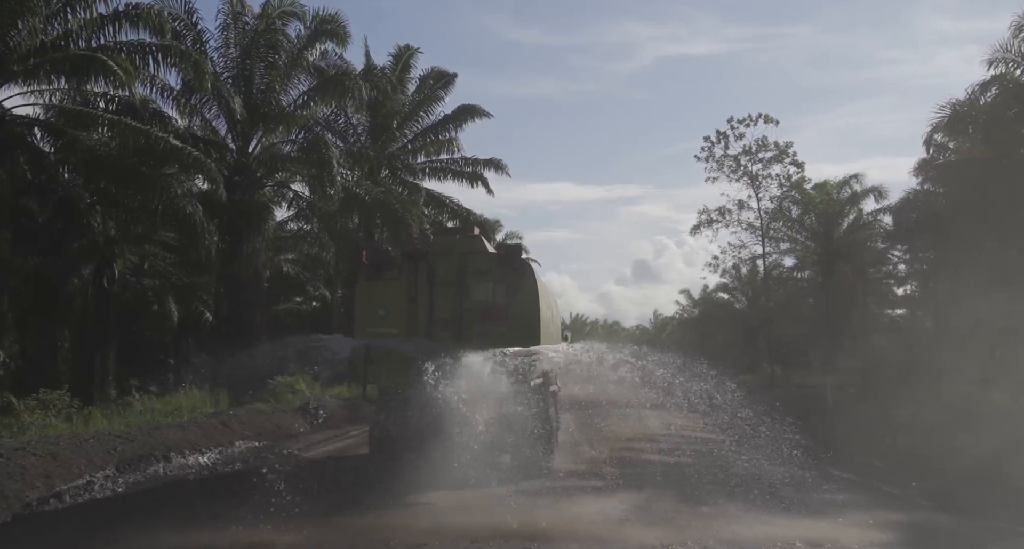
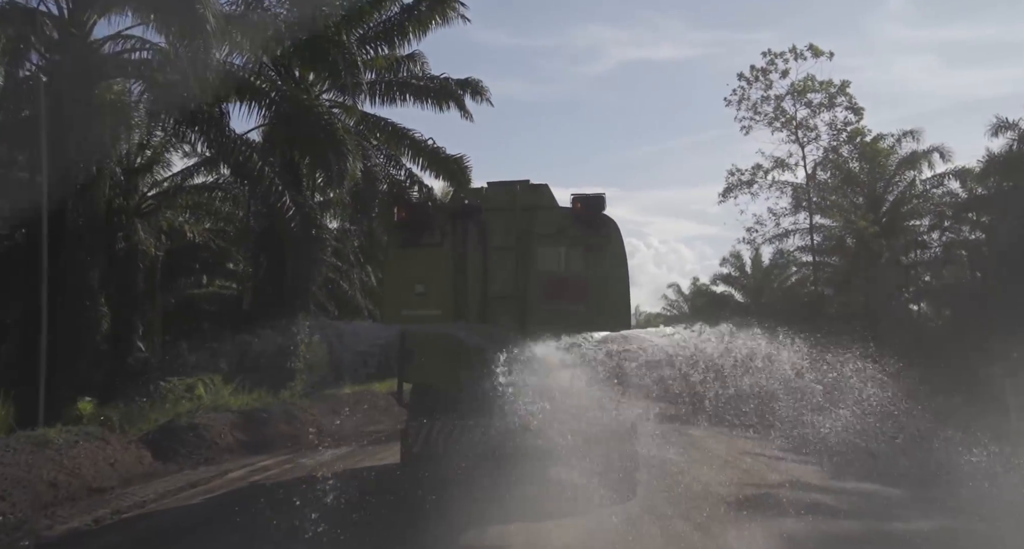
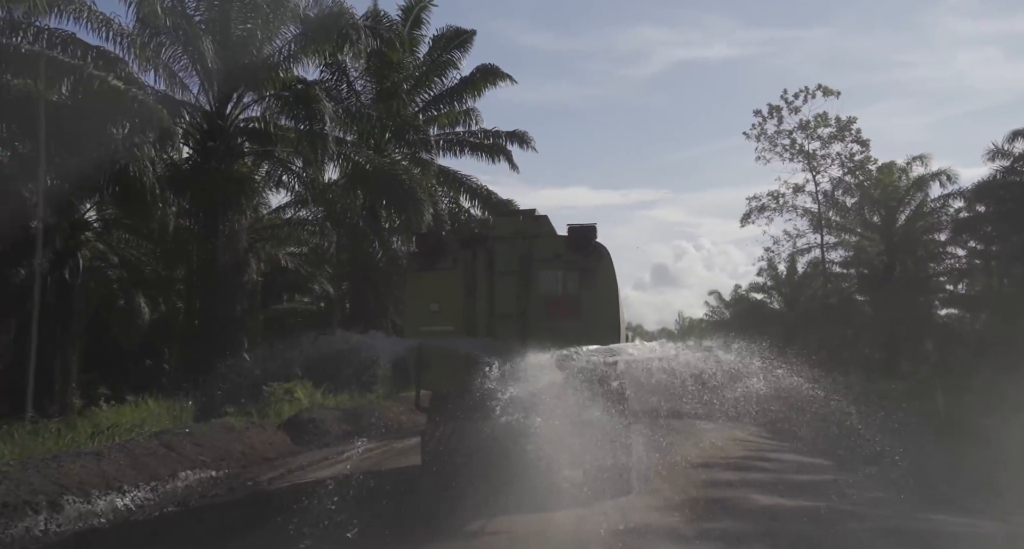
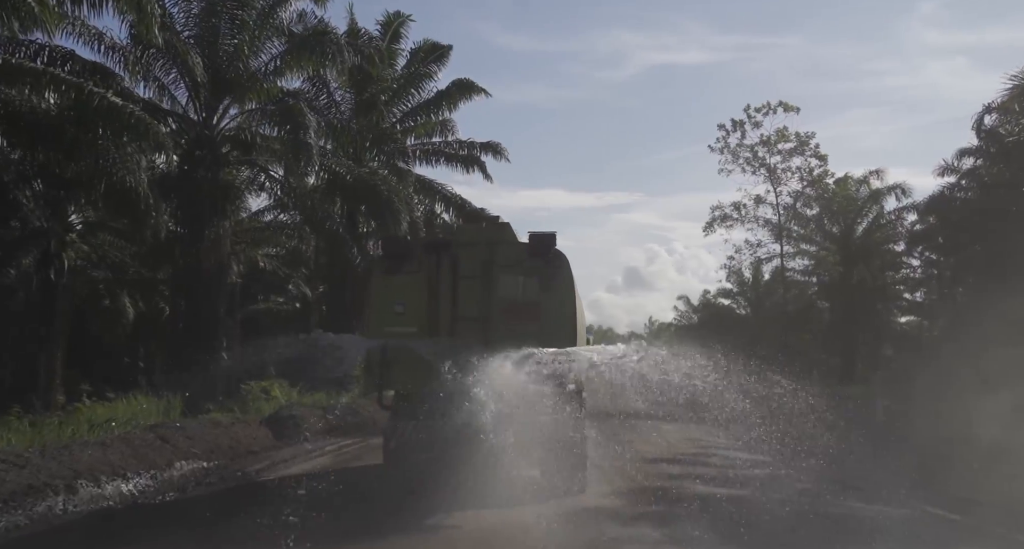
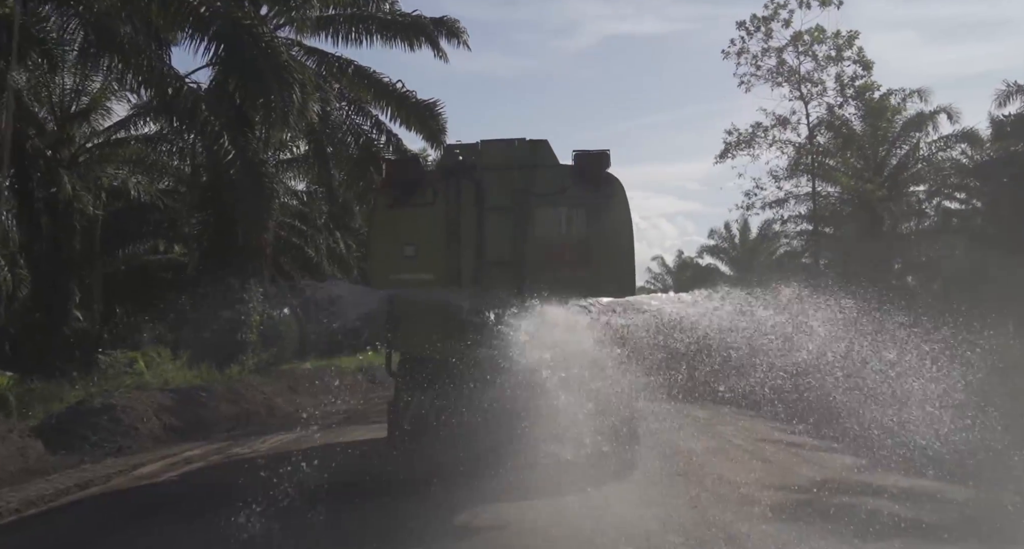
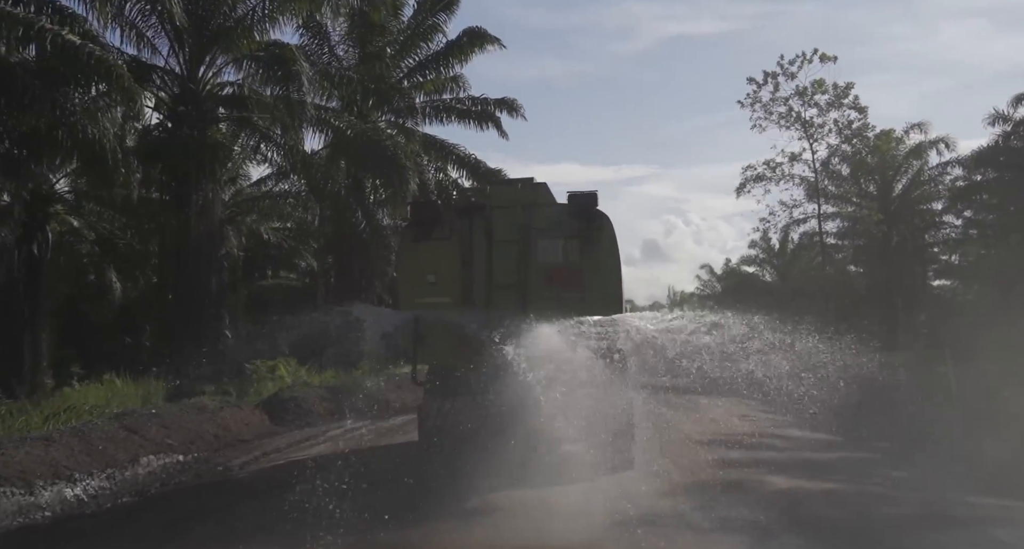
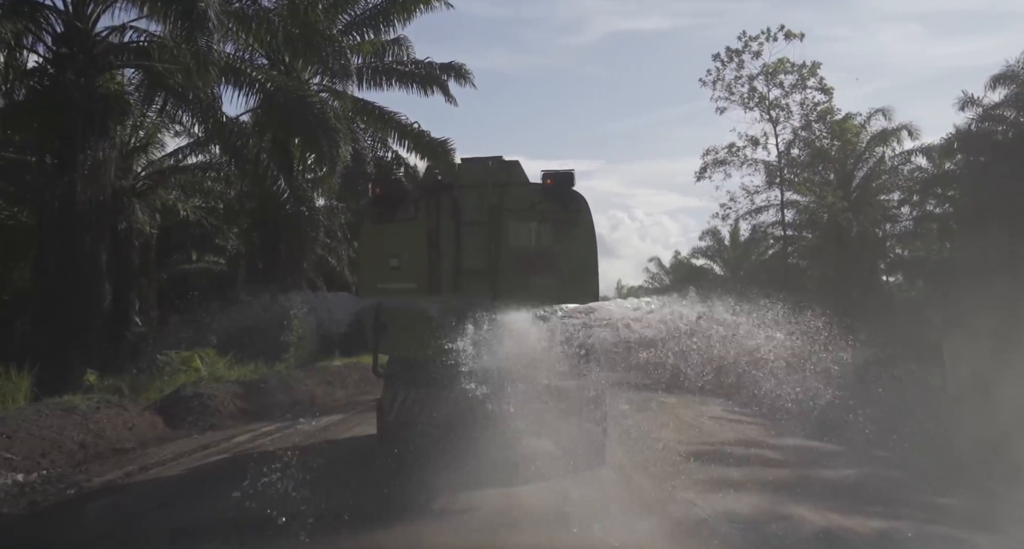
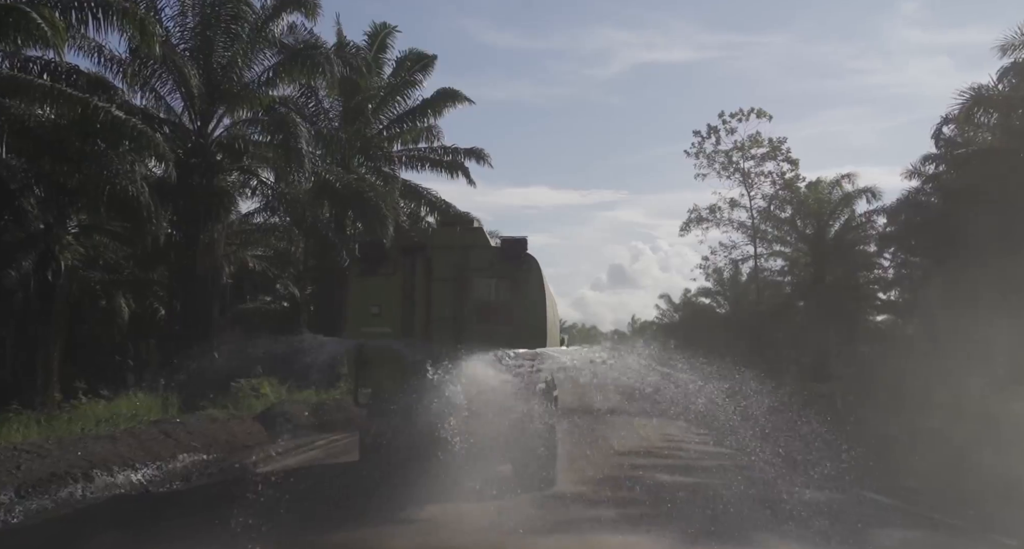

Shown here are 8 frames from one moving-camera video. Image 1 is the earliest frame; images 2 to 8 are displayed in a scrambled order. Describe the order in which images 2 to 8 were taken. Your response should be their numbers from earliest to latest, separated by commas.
8, 4, 3, 6, 7, 2, 5
